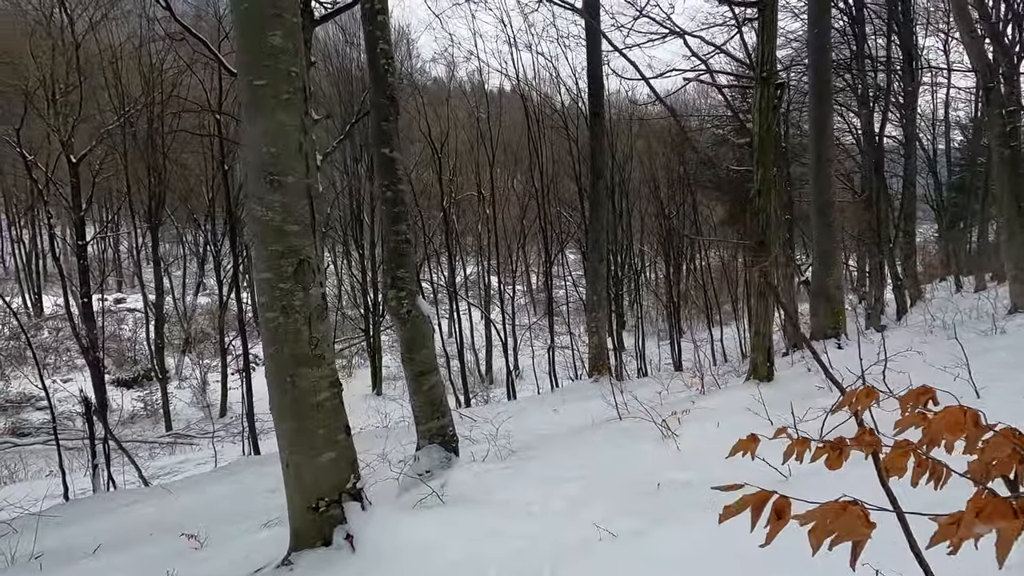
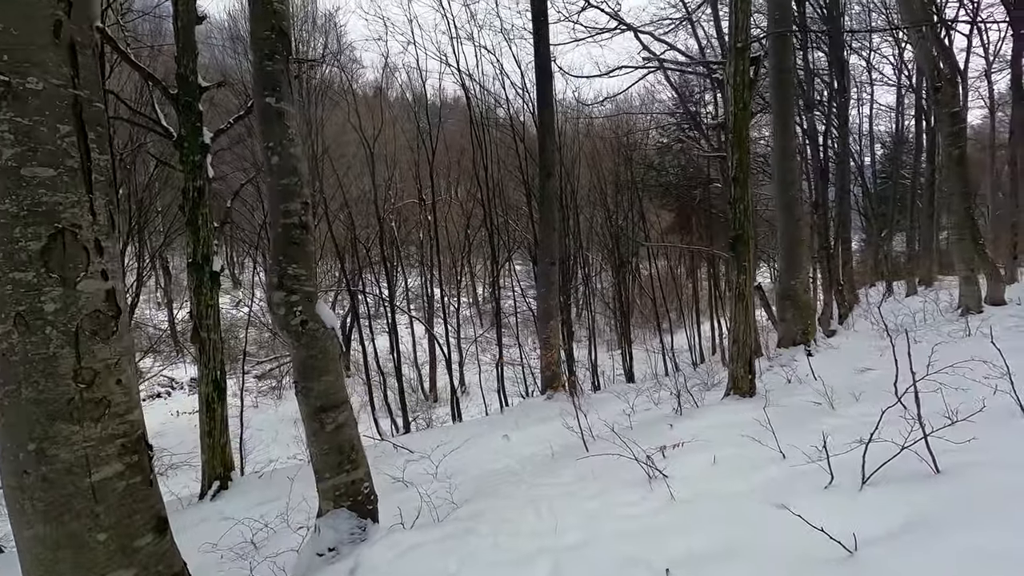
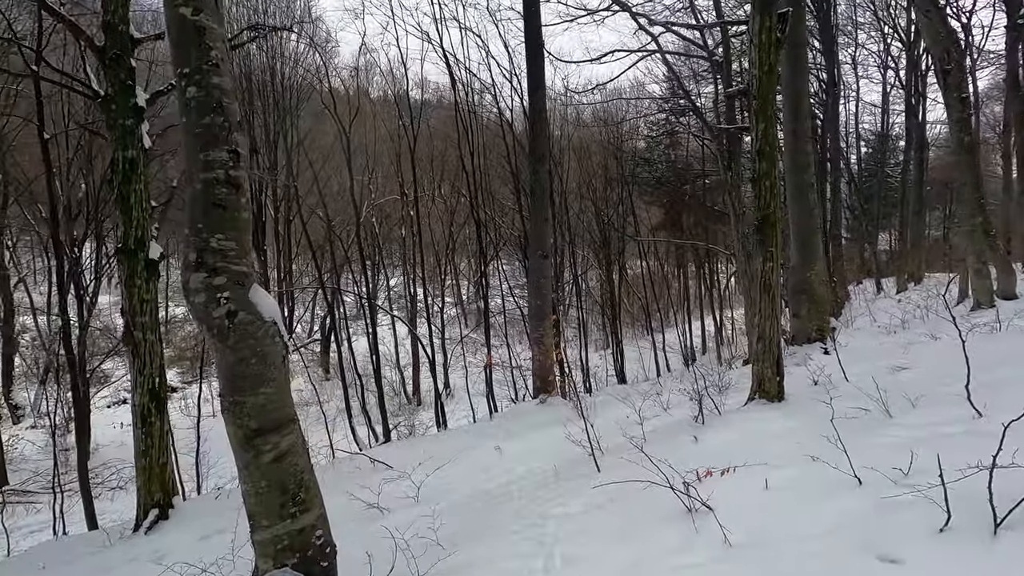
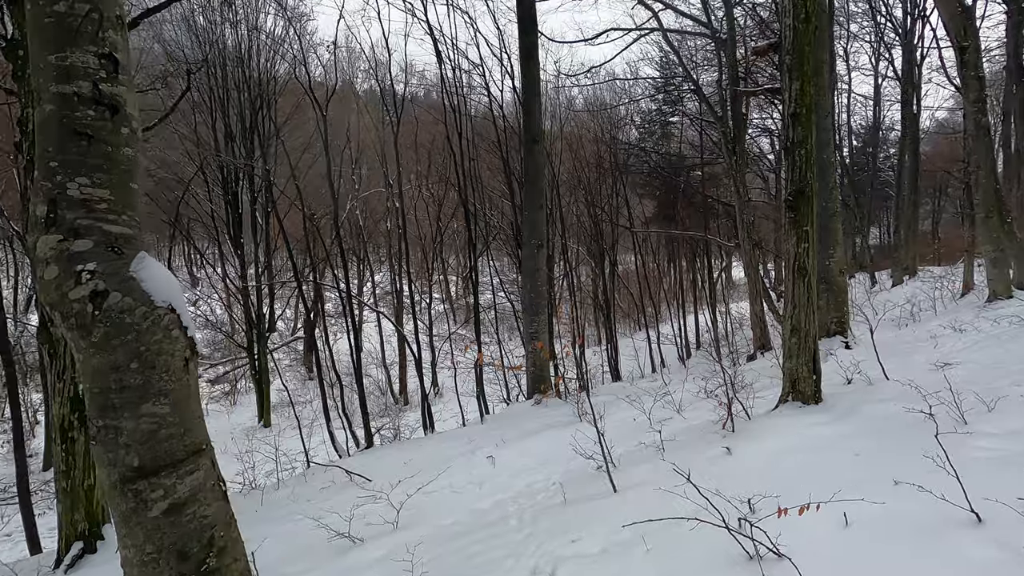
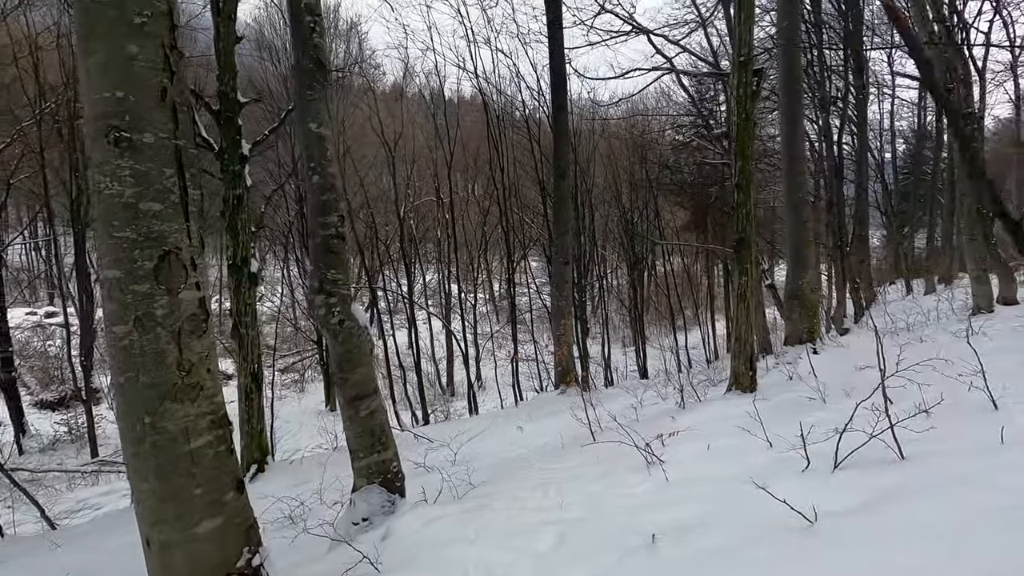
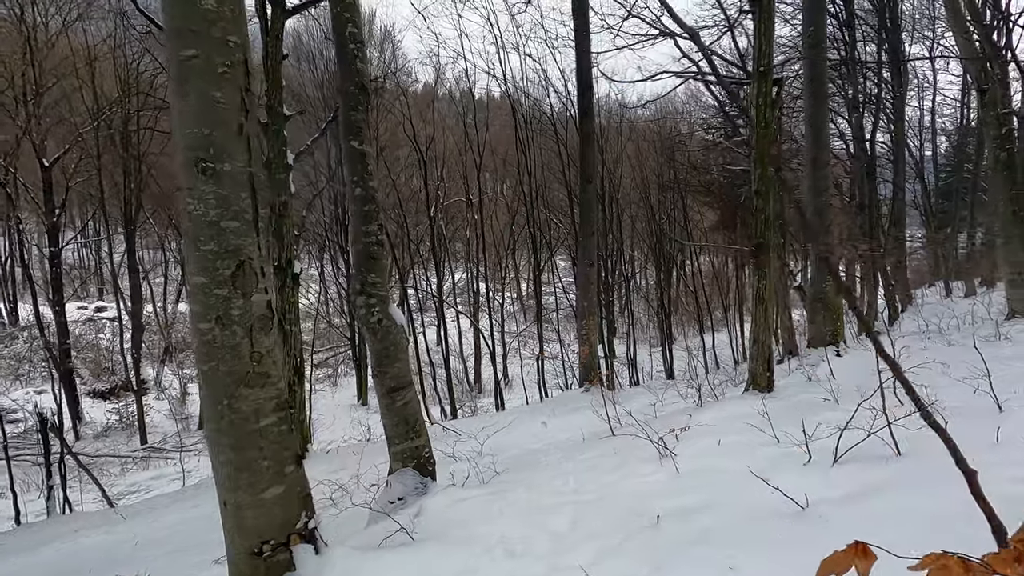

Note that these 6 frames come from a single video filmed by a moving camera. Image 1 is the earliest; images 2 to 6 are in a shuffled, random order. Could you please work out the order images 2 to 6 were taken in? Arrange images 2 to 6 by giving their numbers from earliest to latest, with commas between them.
6, 5, 2, 3, 4
